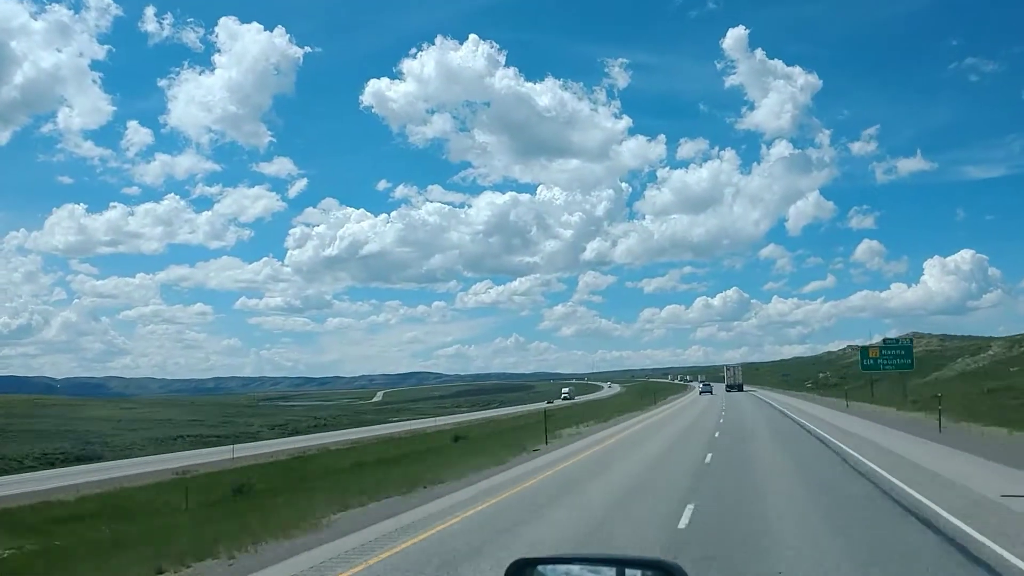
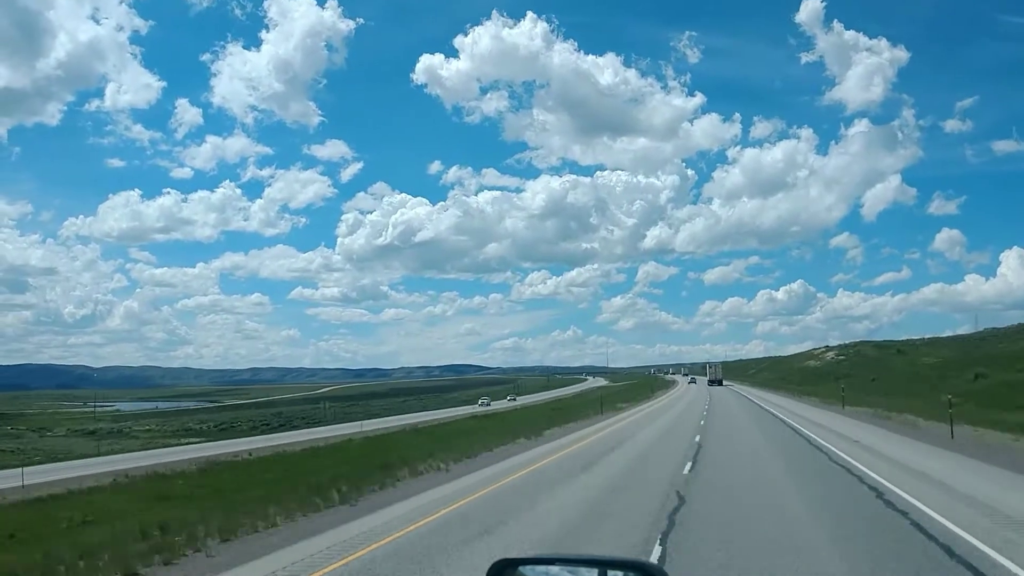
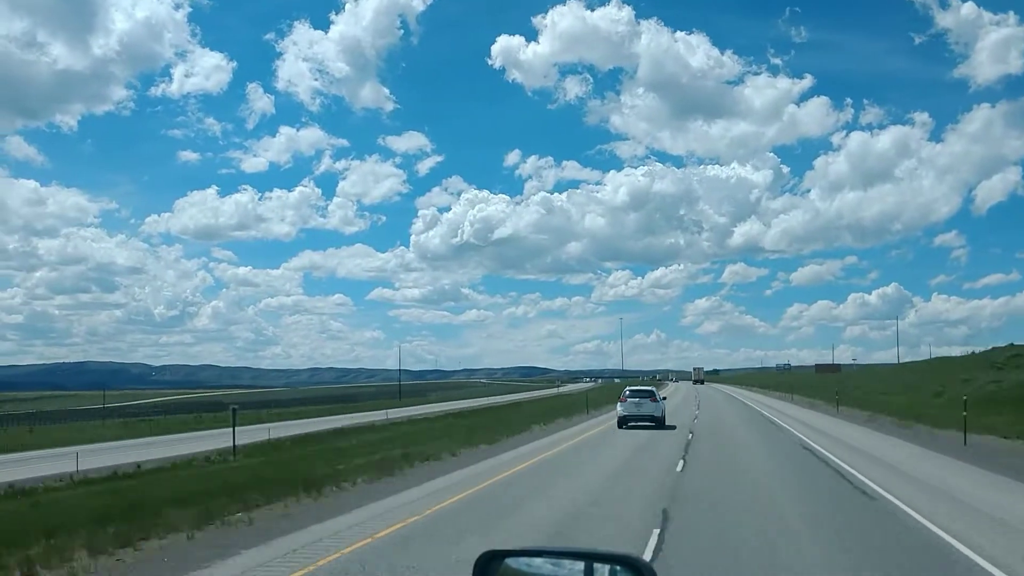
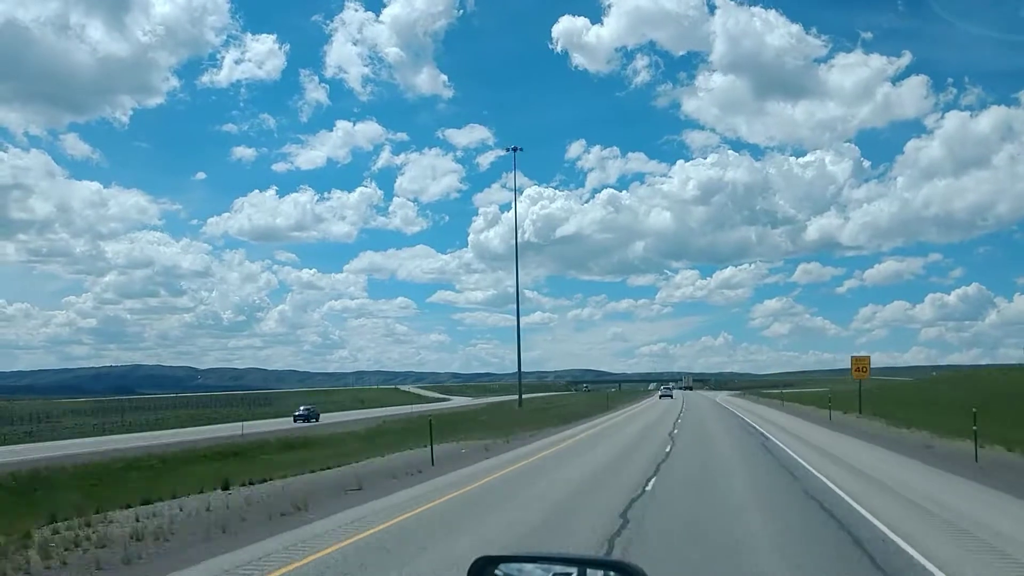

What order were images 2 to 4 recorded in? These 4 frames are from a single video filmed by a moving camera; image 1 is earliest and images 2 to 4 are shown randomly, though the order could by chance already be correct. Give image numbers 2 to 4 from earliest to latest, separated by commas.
2, 3, 4
